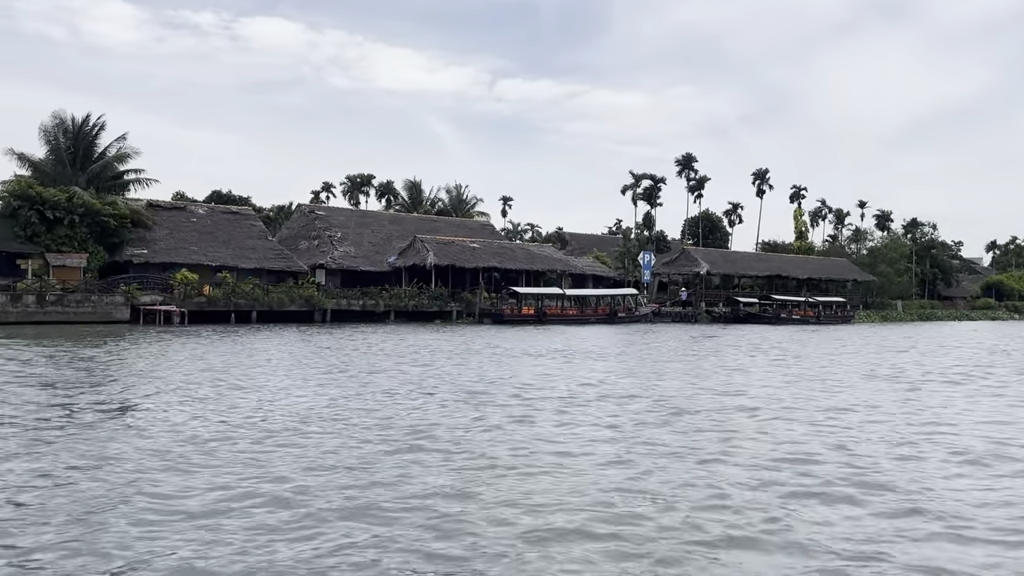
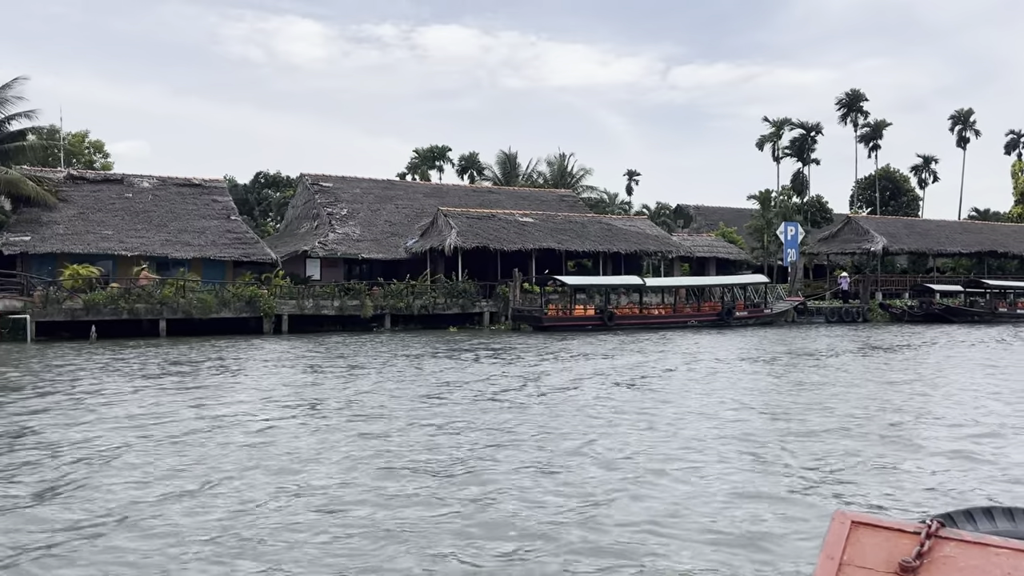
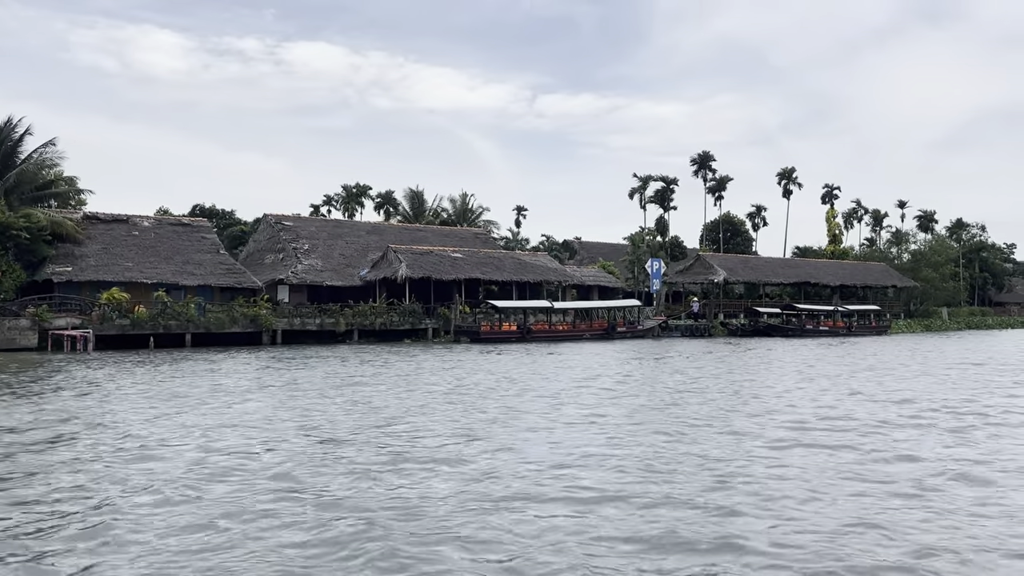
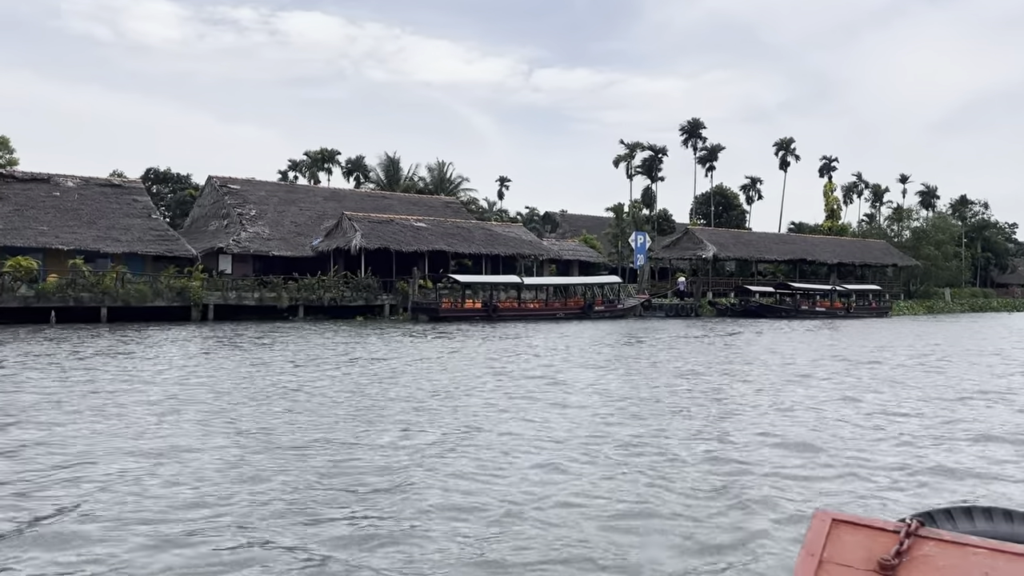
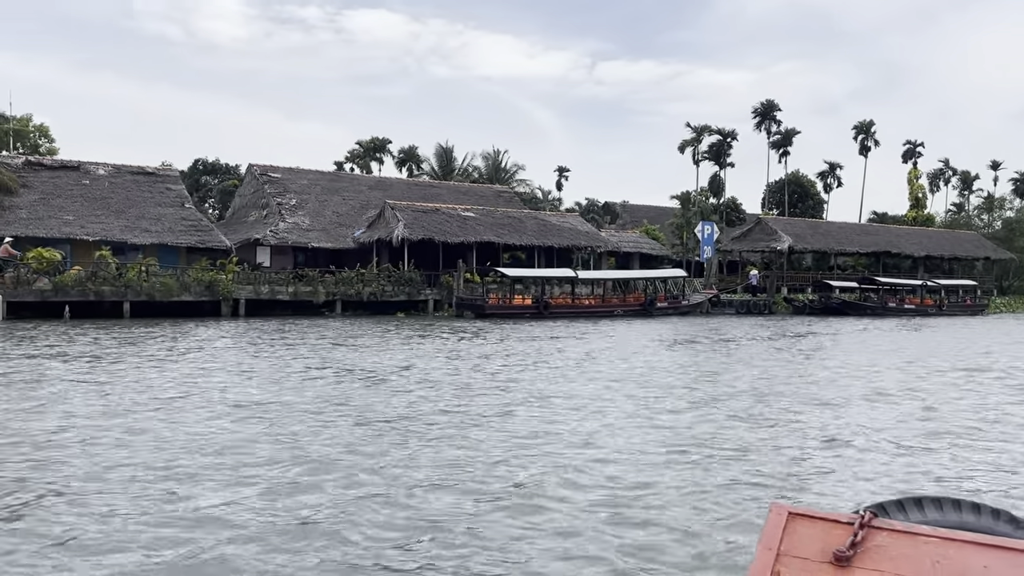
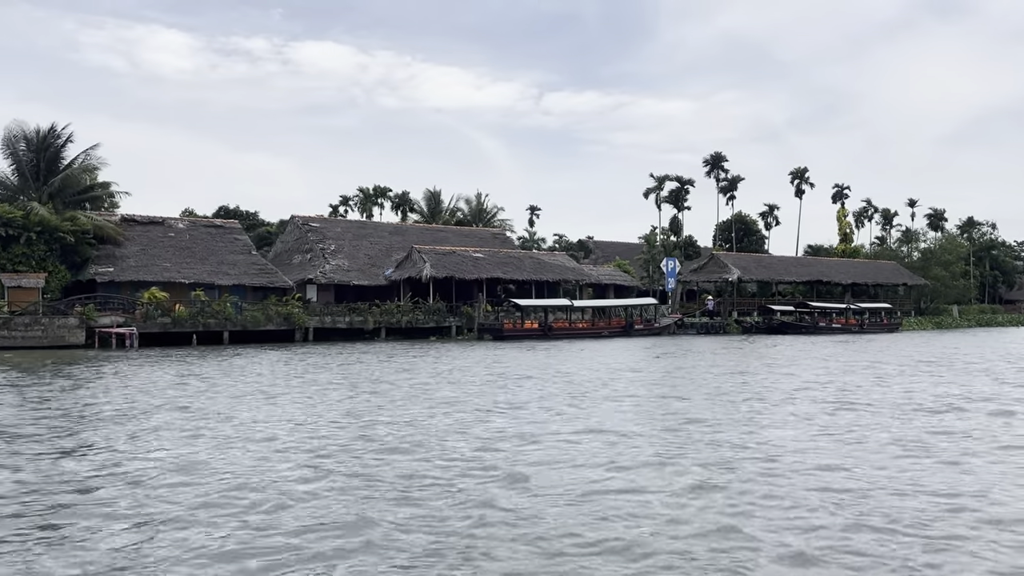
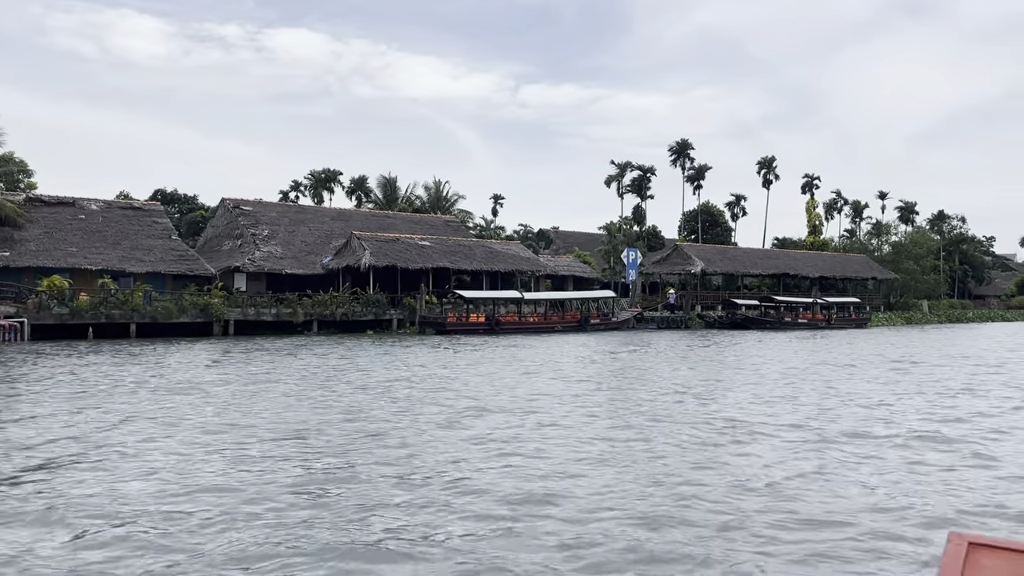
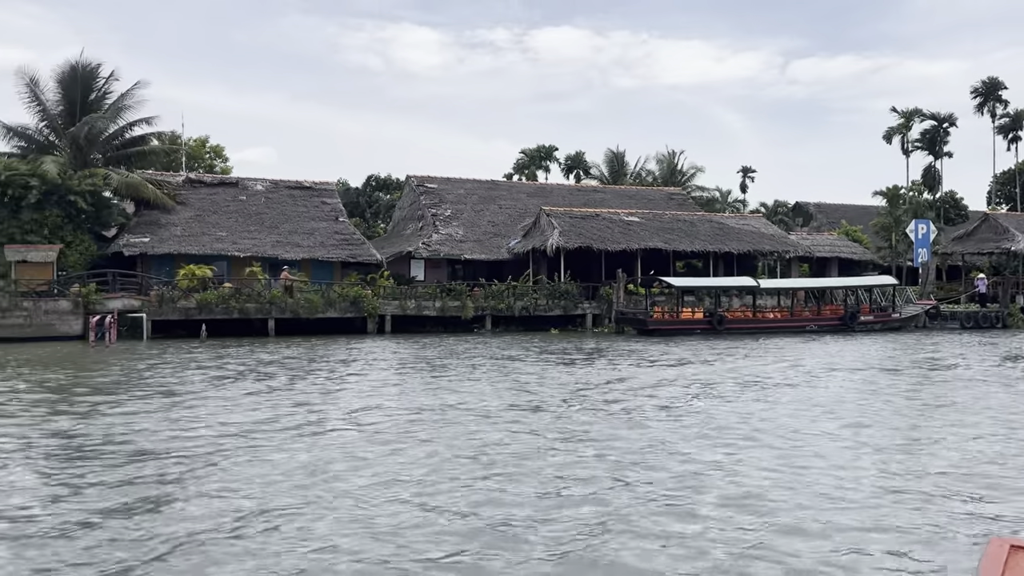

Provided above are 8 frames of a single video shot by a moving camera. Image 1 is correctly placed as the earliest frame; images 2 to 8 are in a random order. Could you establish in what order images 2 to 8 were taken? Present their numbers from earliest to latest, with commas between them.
6, 3, 7, 4, 5, 2, 8
